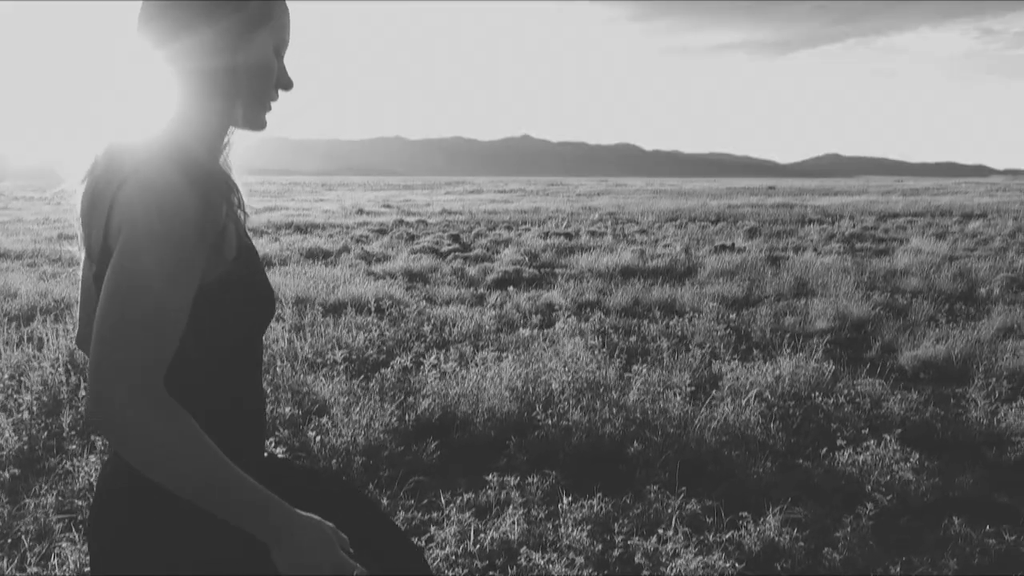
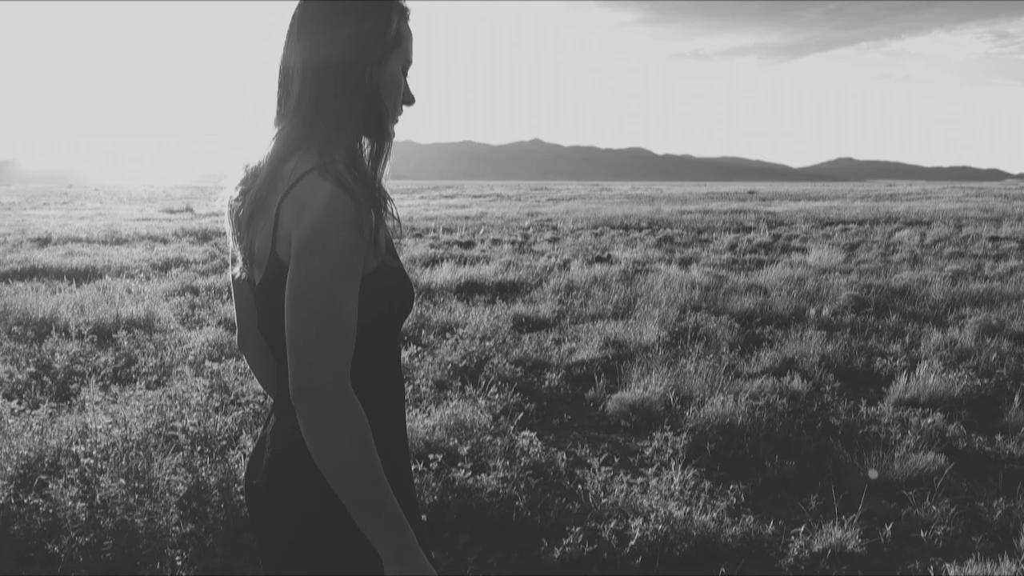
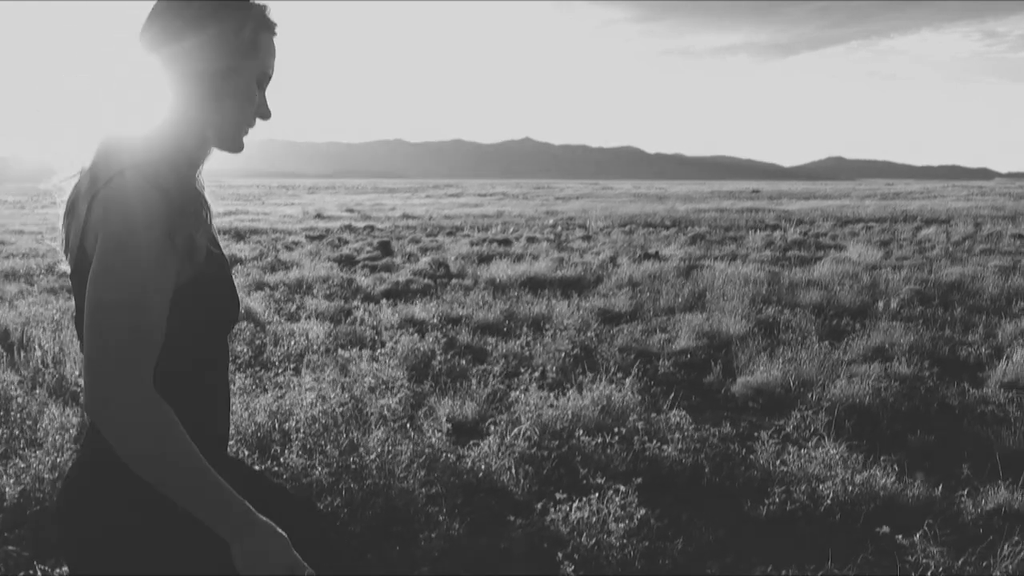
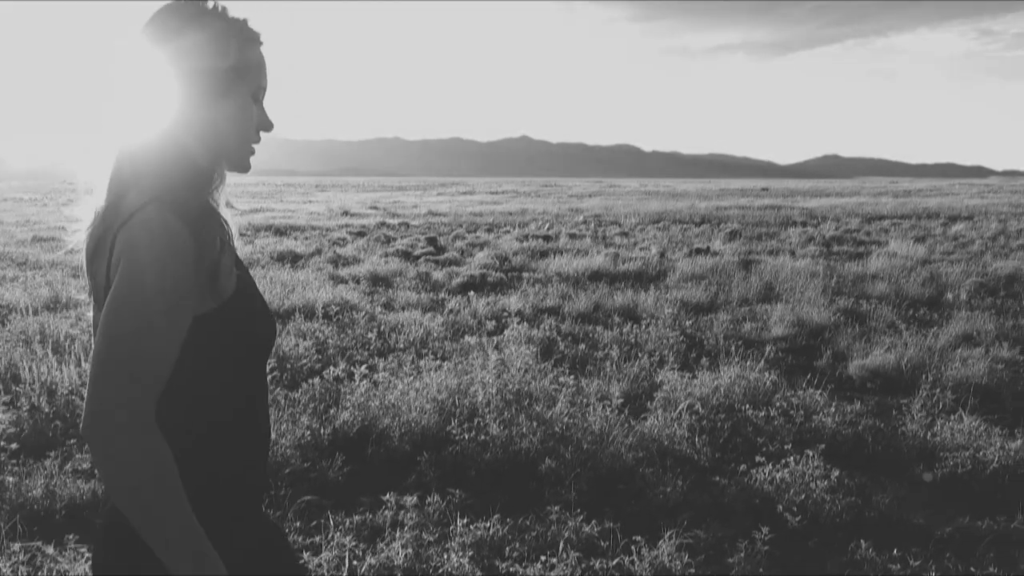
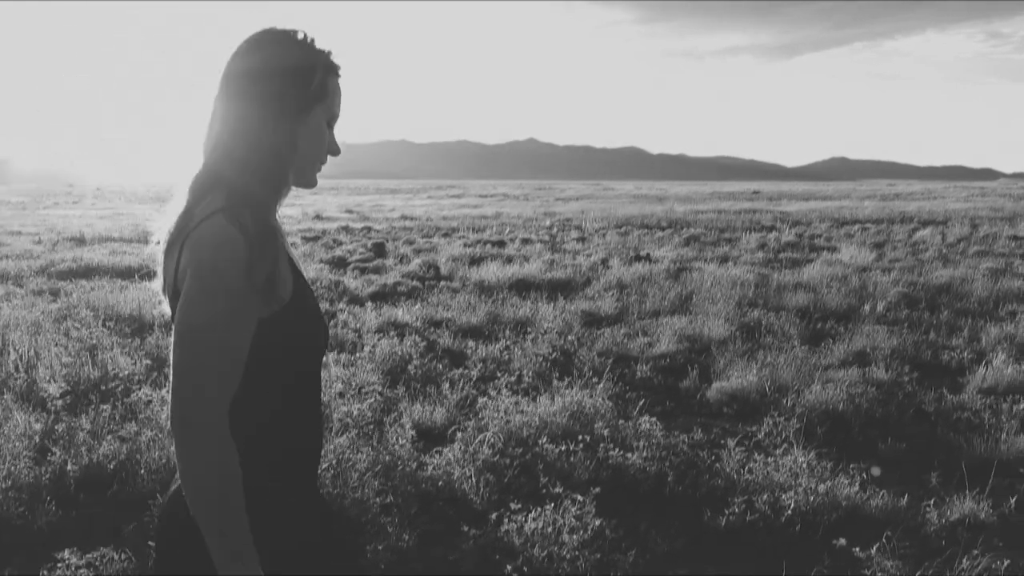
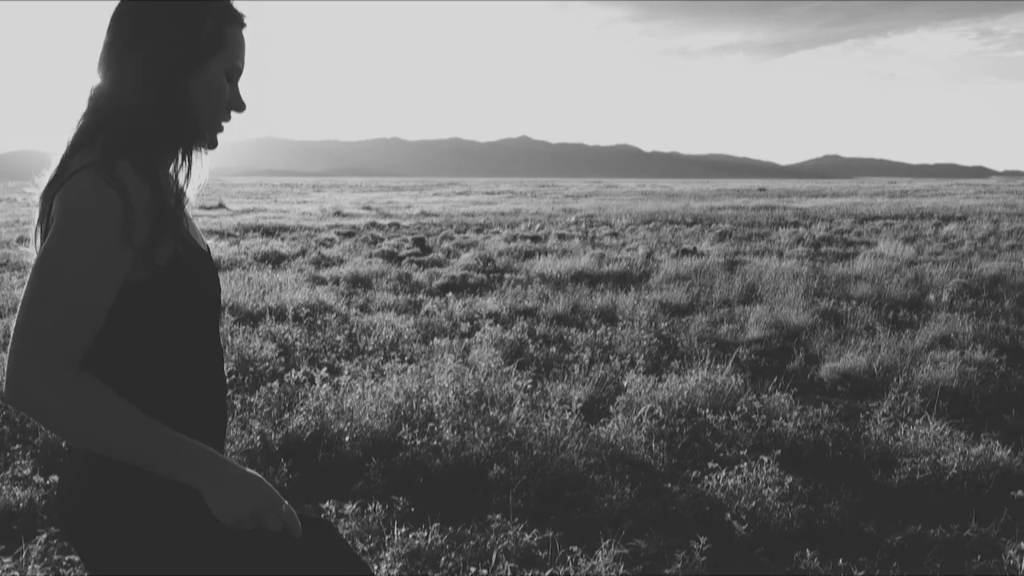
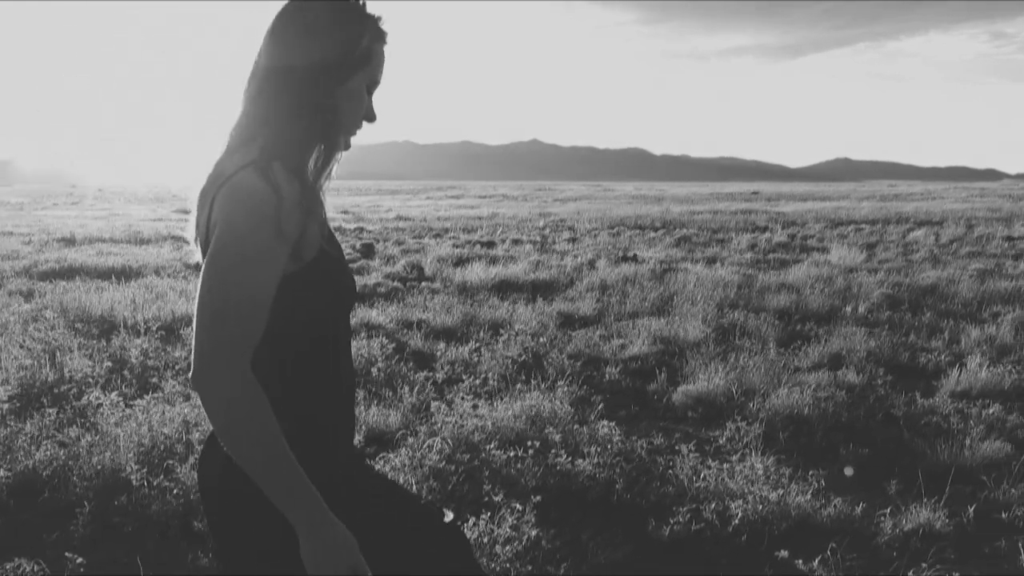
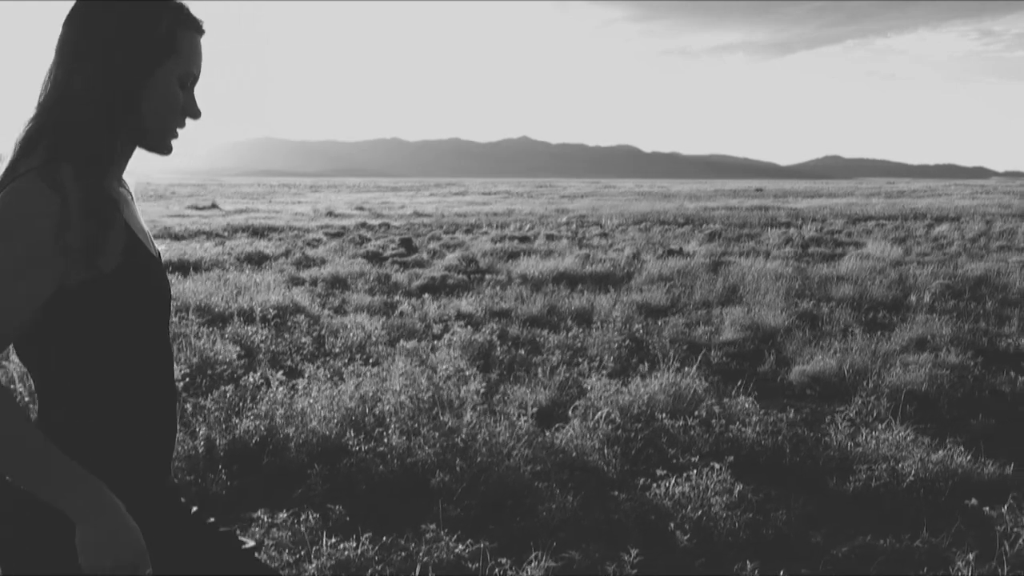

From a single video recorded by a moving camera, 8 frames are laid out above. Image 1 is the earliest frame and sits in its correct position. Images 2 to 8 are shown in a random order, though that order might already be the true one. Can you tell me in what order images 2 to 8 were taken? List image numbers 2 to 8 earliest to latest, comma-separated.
4, 6, 8, 3, 5, 7, 2
